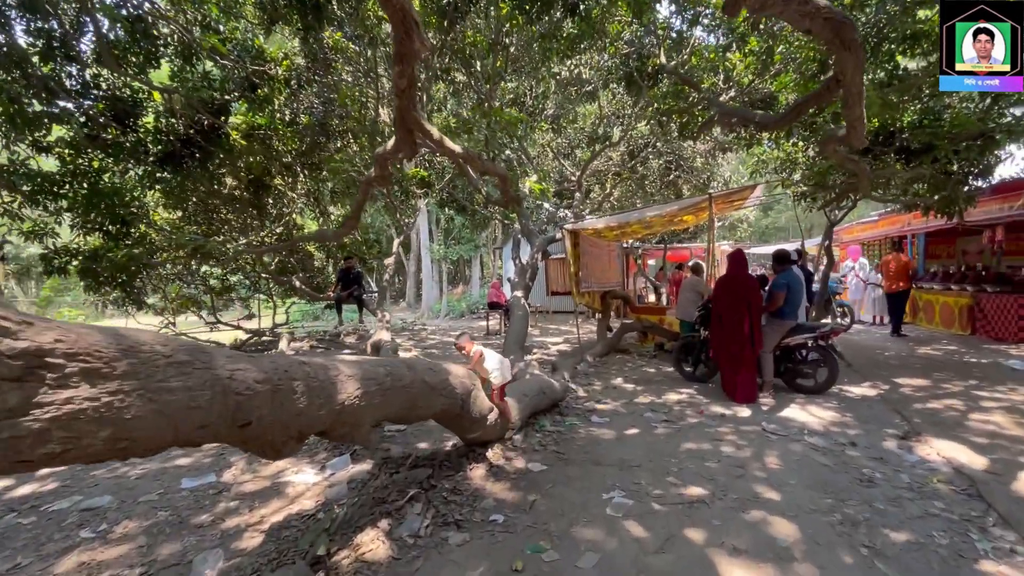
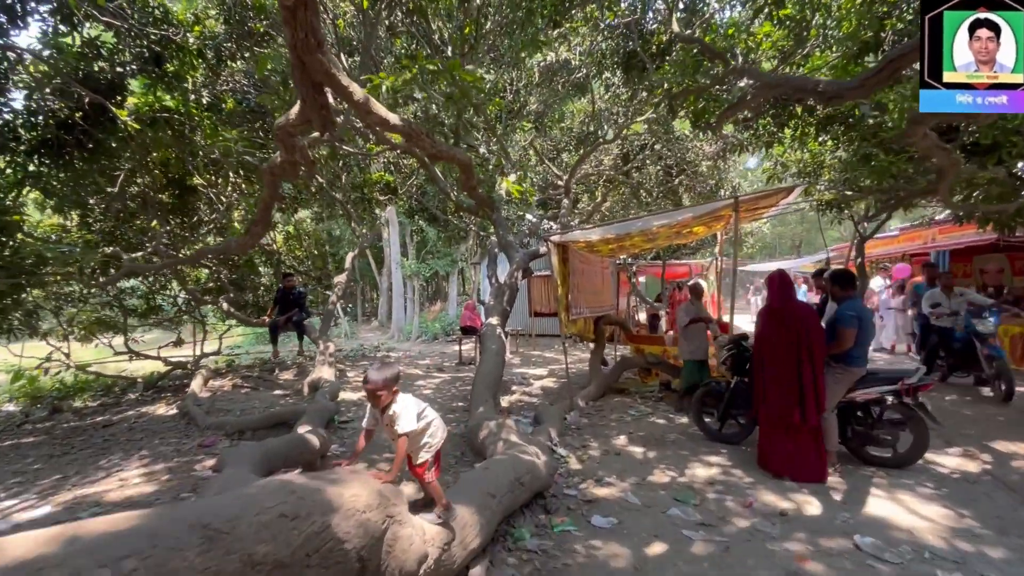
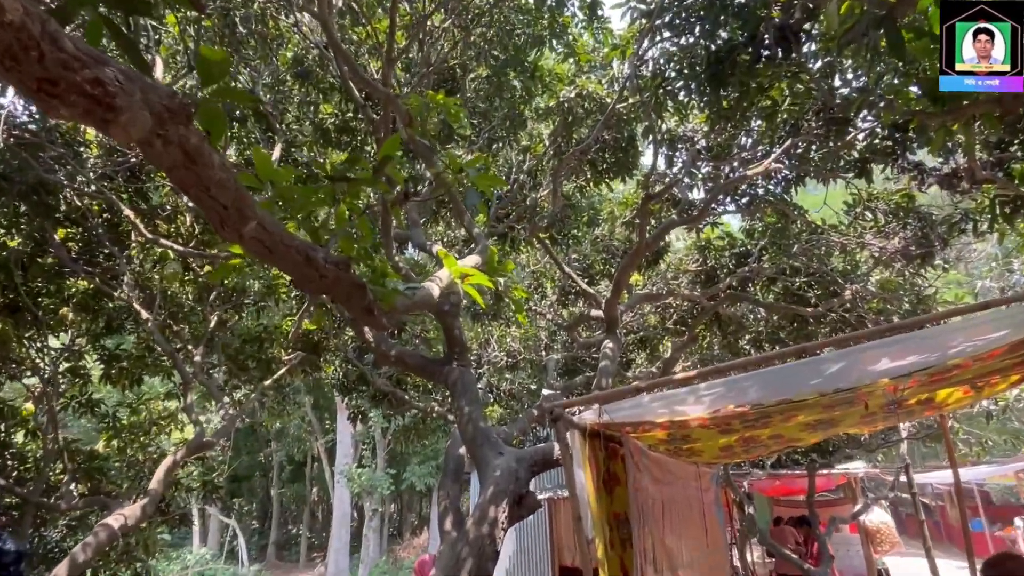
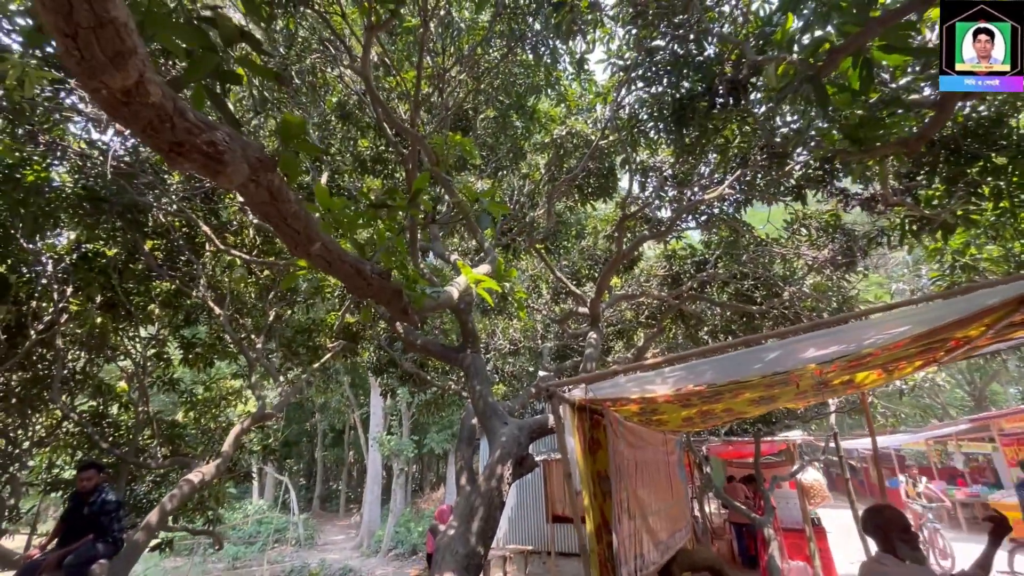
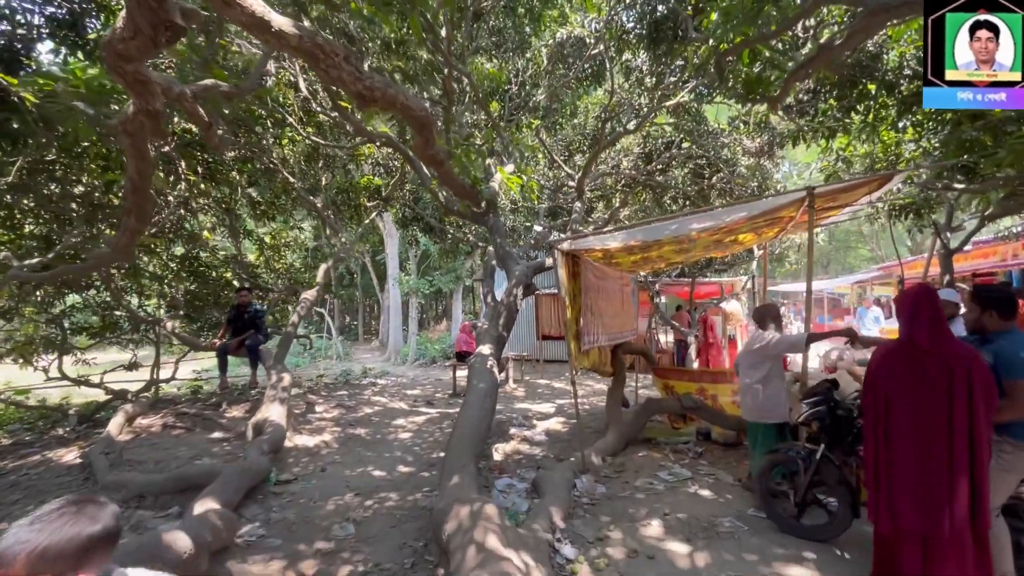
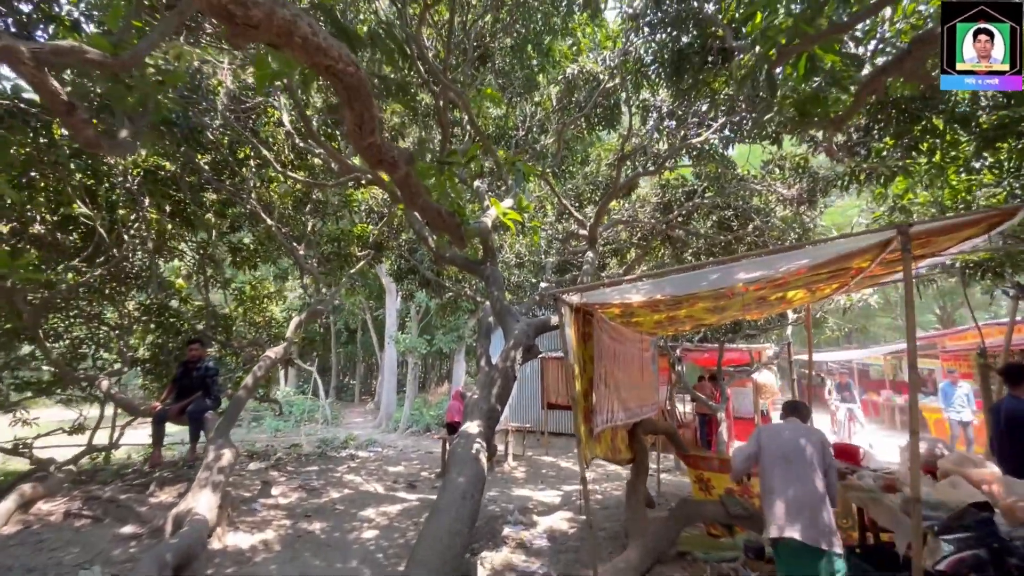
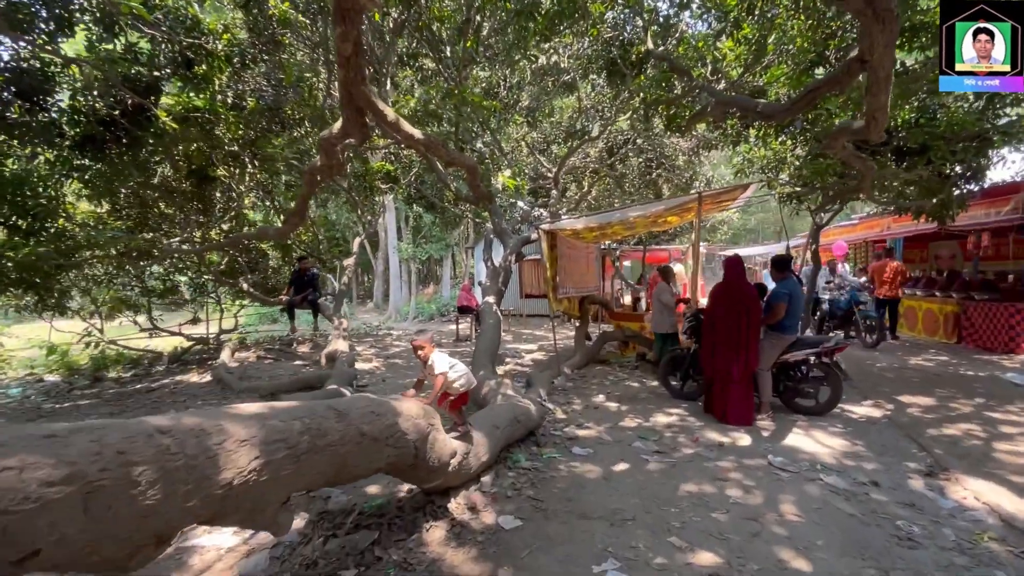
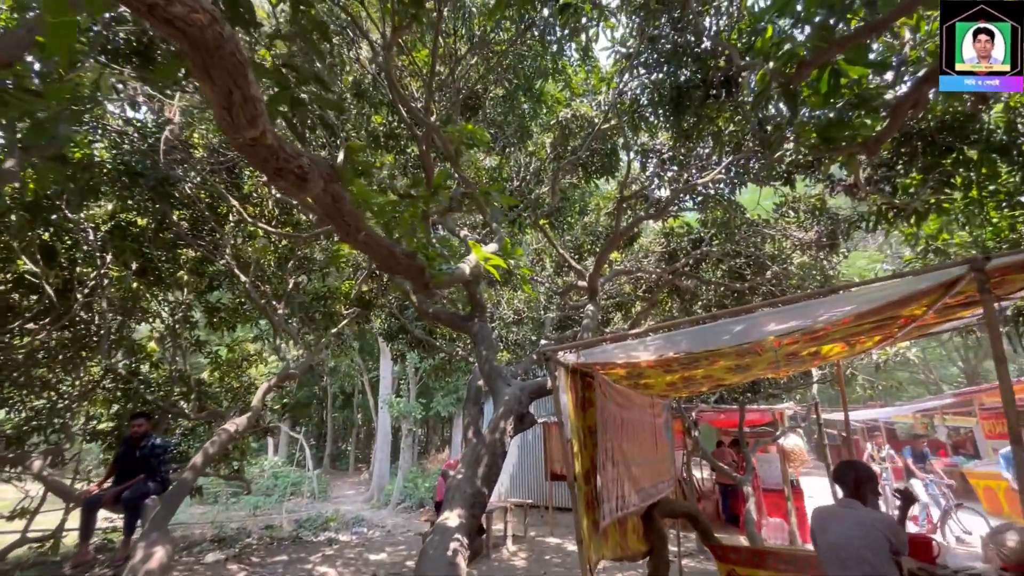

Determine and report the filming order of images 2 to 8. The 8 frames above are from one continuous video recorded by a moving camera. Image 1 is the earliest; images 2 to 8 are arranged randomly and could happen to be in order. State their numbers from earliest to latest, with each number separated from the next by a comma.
7, 2, 5, 6, 8, 4, 3
